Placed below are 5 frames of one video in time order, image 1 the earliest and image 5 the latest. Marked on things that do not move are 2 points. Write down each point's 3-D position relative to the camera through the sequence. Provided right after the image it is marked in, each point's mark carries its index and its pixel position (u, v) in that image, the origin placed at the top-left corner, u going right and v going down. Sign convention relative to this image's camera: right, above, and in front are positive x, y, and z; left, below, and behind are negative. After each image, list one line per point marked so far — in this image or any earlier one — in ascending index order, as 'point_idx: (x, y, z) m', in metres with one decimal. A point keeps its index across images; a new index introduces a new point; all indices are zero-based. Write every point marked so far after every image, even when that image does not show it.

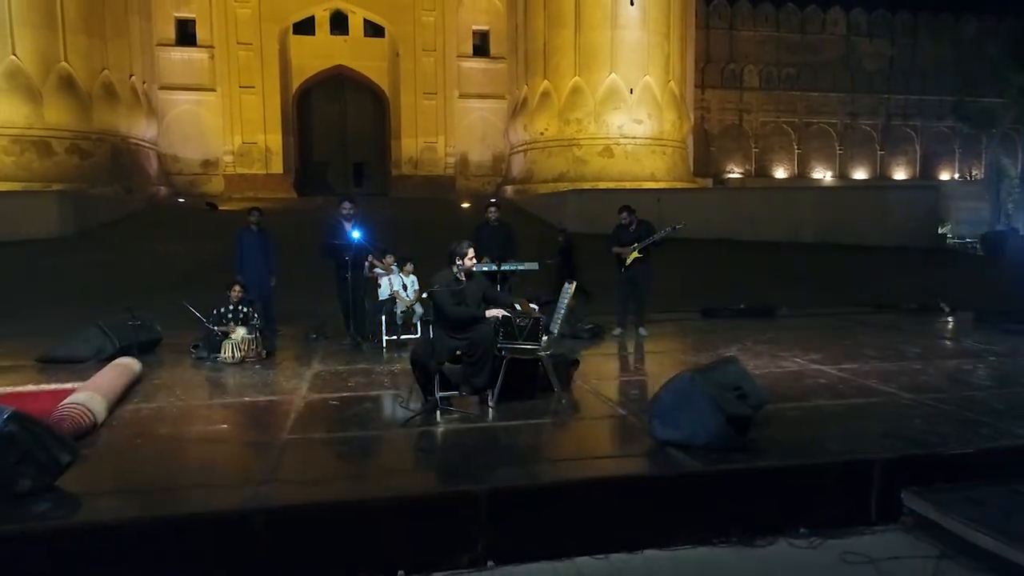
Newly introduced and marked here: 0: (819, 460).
0: (+1.4, -0.8, +3.3) m
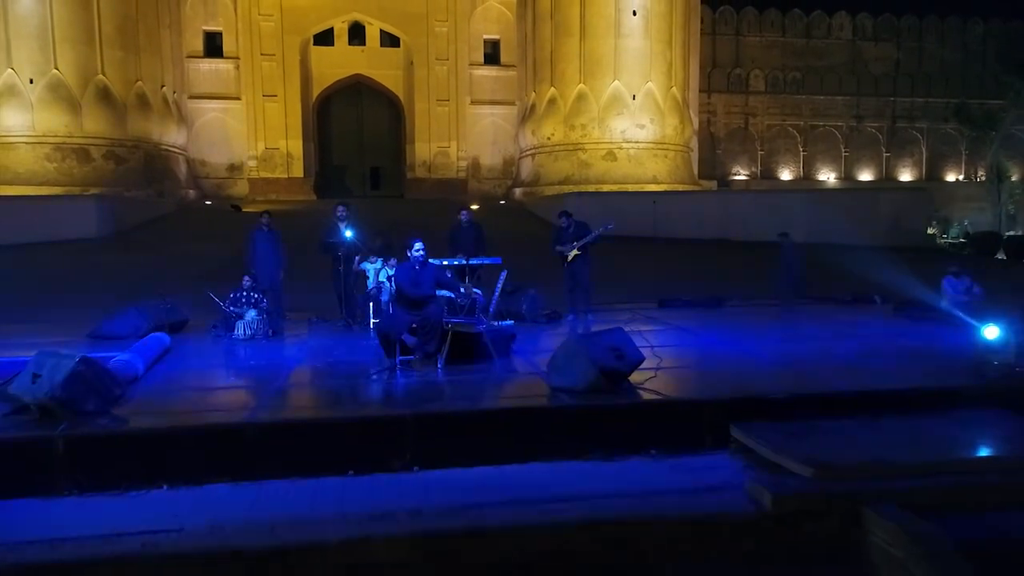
0: (+0.9, -0.7, +4.4) m
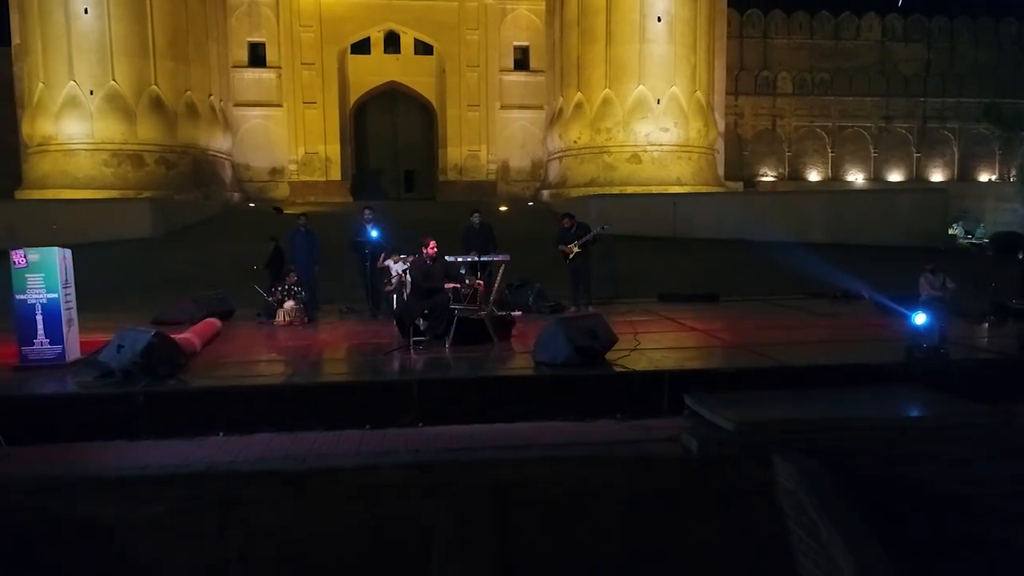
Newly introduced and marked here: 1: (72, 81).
0: (+0.9, -0.6, +5.2) m
1: (-9.7, +4.6, +15.7) m
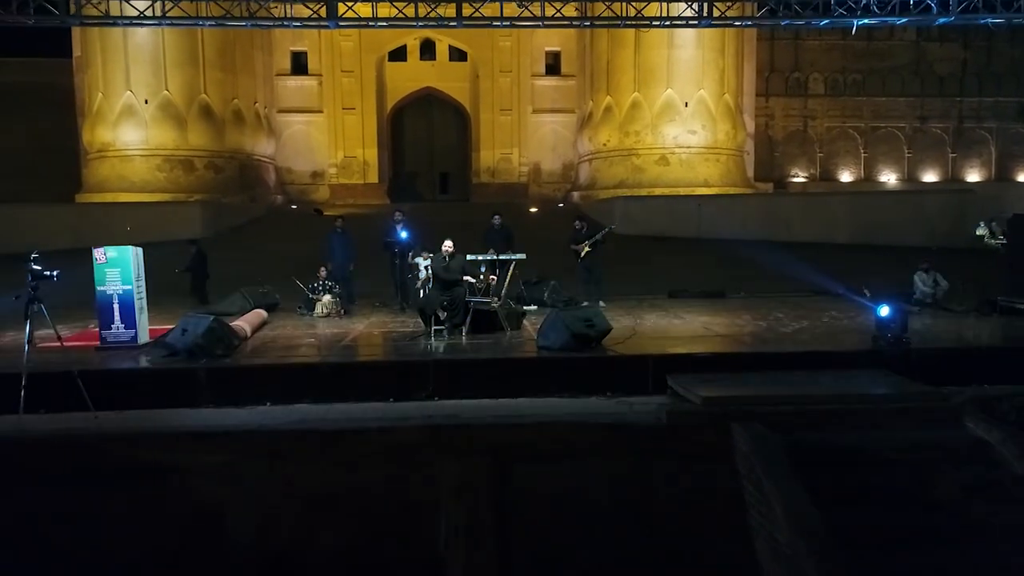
0: (+0.9, -0.6, +6.0) m
1: (-9.1, +4.6, +17.0) m
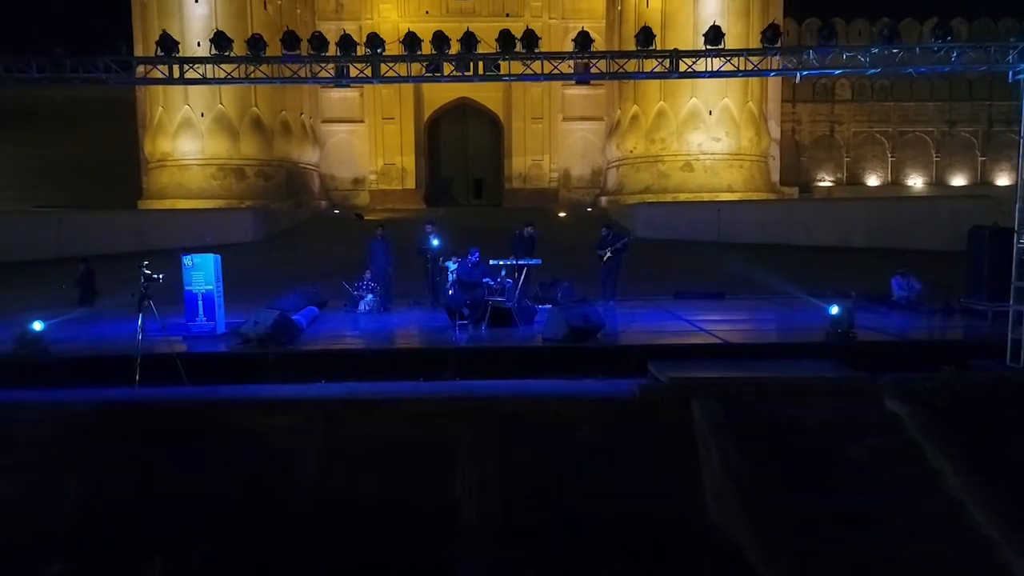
0: (+1.0, -0.6, +7.2) m
1: (-8.4, +4.7, +18.7) m
